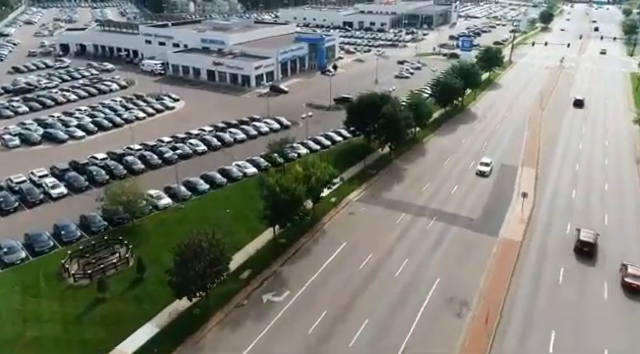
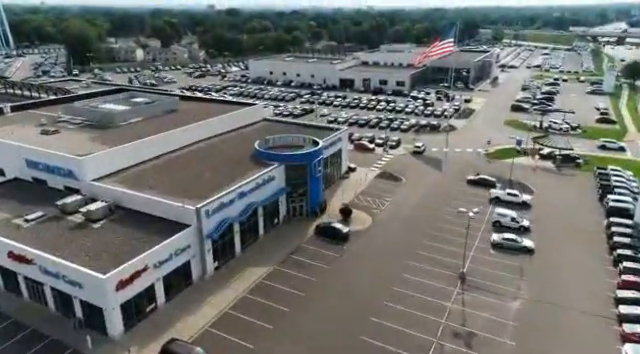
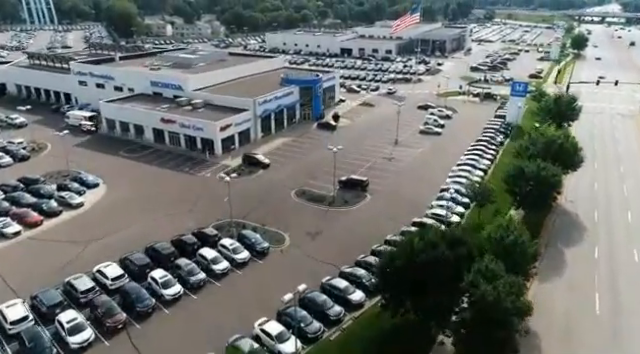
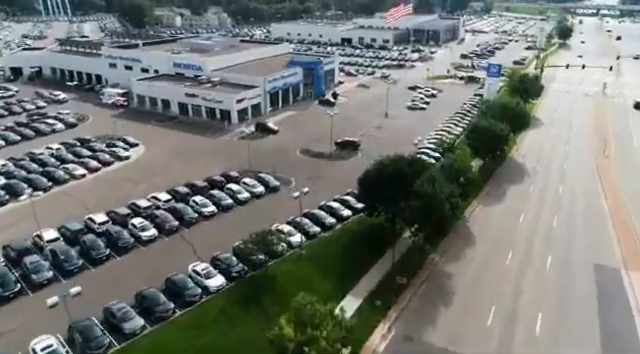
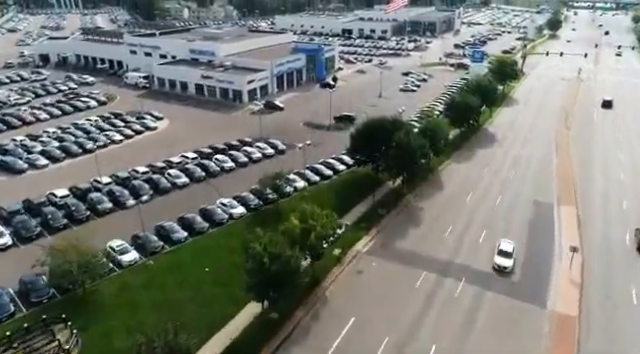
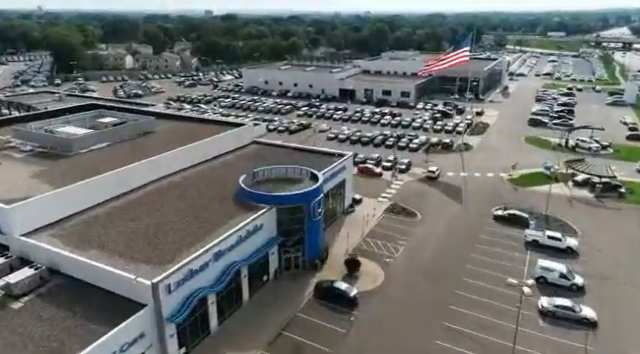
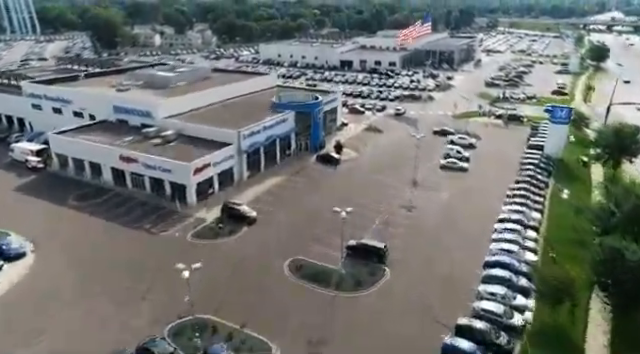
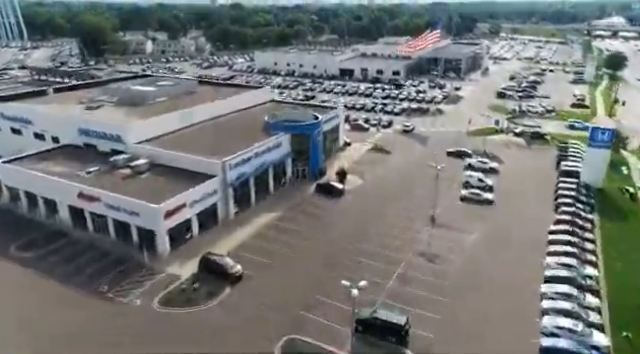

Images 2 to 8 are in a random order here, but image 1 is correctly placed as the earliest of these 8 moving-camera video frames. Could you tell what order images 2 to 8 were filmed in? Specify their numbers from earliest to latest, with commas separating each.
5, 4, 3, 7, 8, 2, 6
